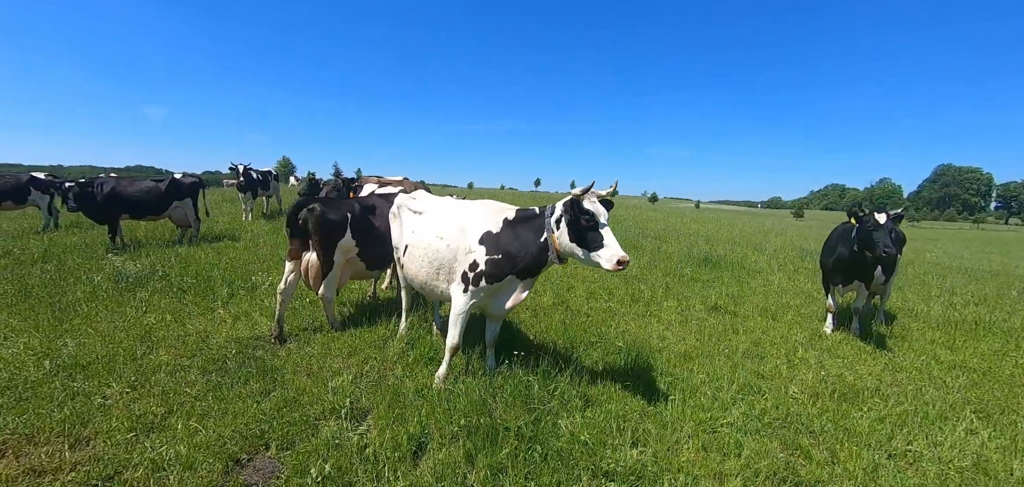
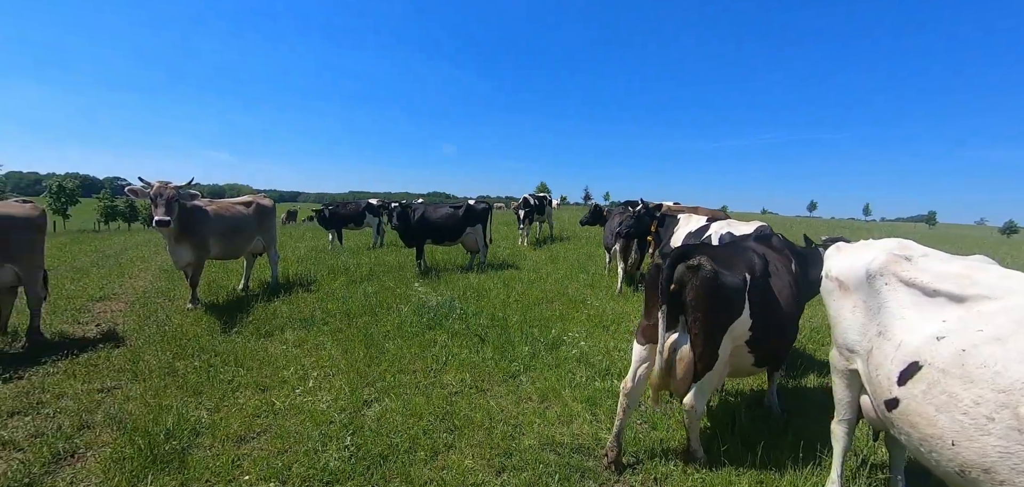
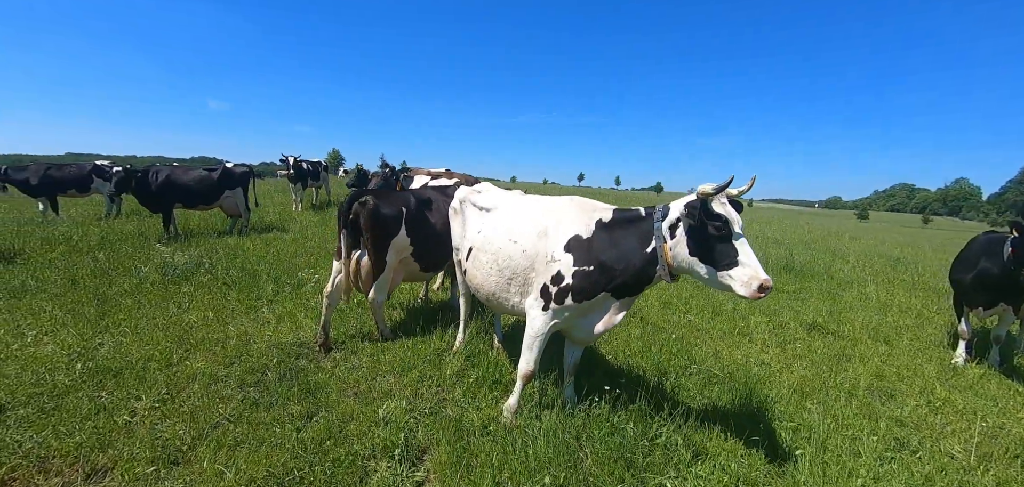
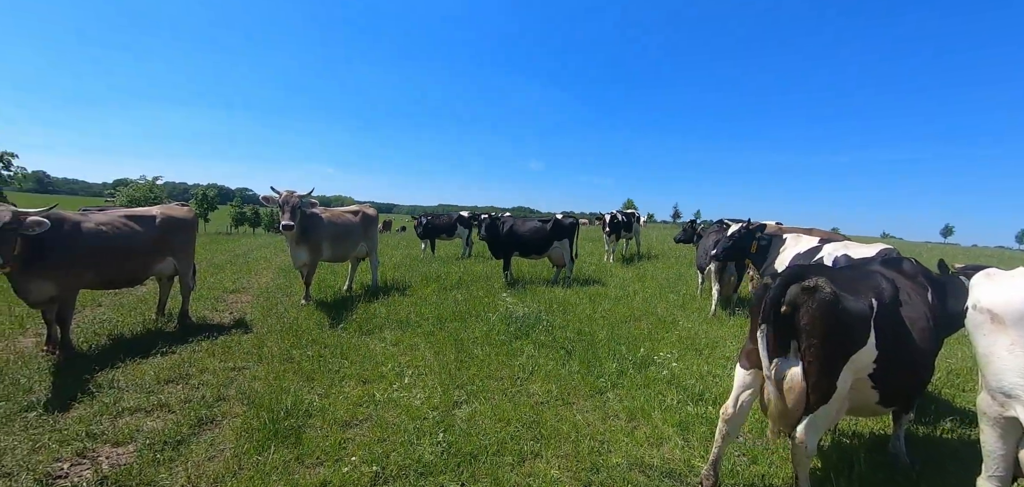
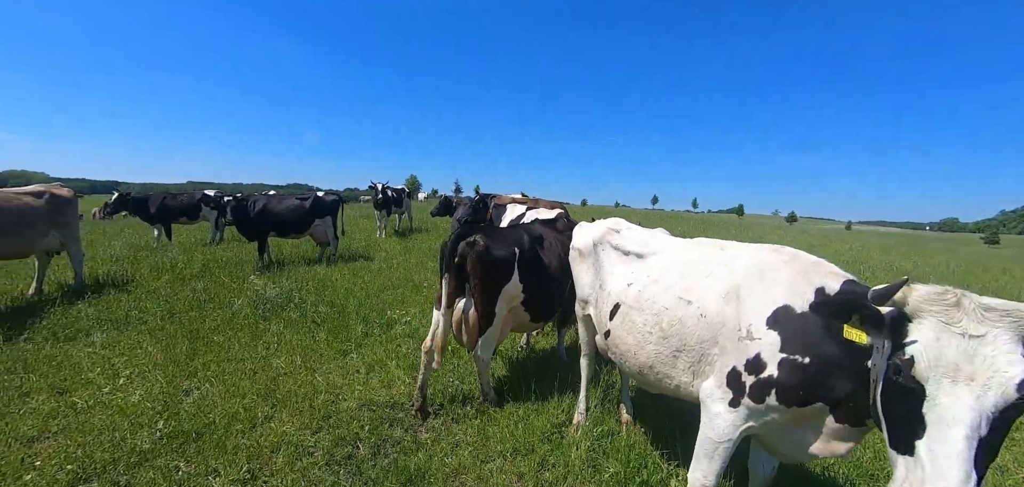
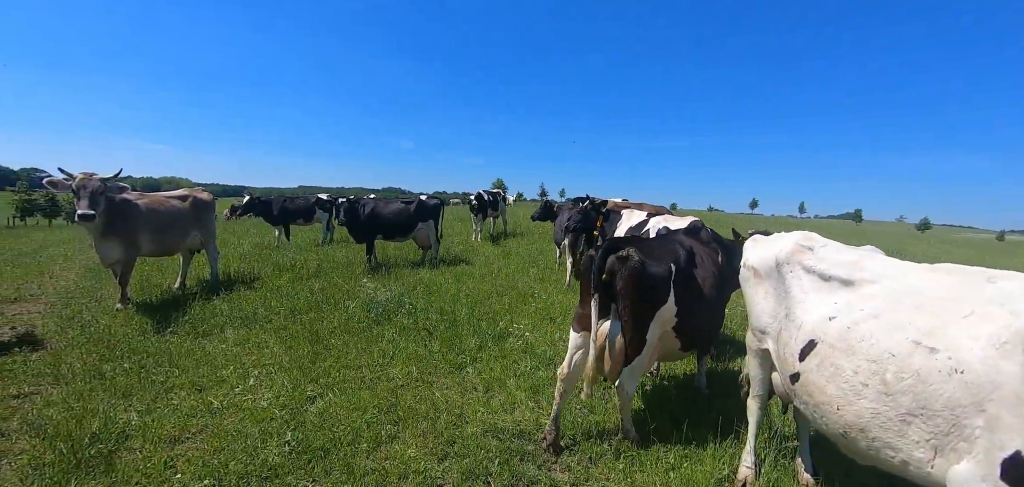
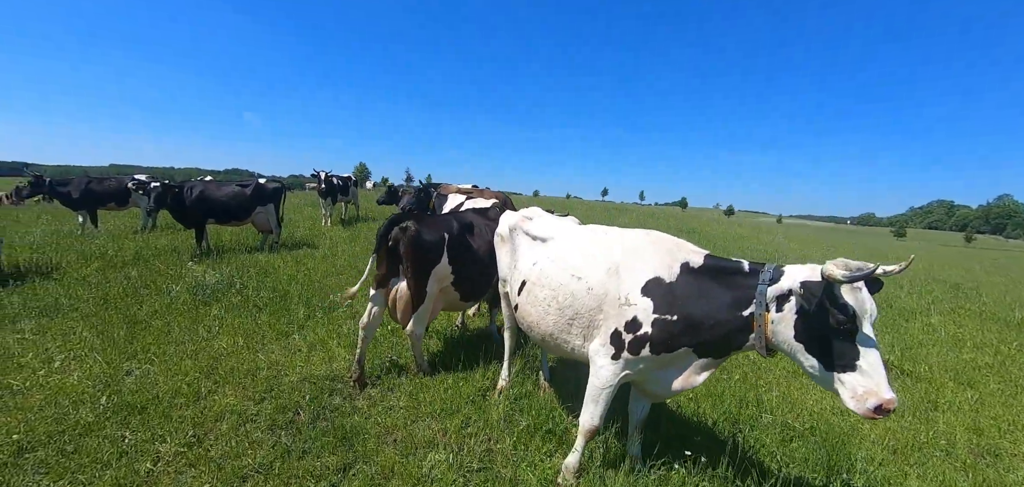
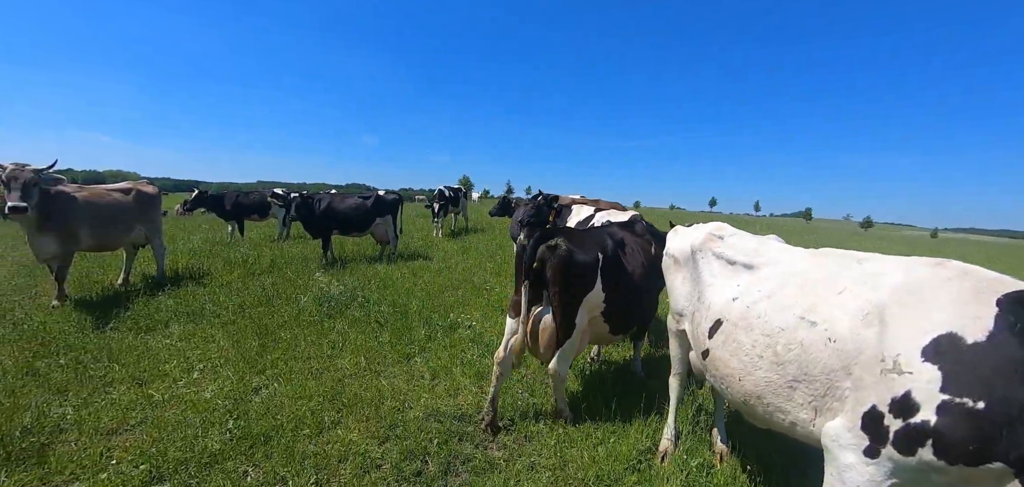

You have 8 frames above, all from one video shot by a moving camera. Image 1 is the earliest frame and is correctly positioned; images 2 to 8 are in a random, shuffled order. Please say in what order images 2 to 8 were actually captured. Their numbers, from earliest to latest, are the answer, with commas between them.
3, 7, 5, 8, 6, 2, 4
